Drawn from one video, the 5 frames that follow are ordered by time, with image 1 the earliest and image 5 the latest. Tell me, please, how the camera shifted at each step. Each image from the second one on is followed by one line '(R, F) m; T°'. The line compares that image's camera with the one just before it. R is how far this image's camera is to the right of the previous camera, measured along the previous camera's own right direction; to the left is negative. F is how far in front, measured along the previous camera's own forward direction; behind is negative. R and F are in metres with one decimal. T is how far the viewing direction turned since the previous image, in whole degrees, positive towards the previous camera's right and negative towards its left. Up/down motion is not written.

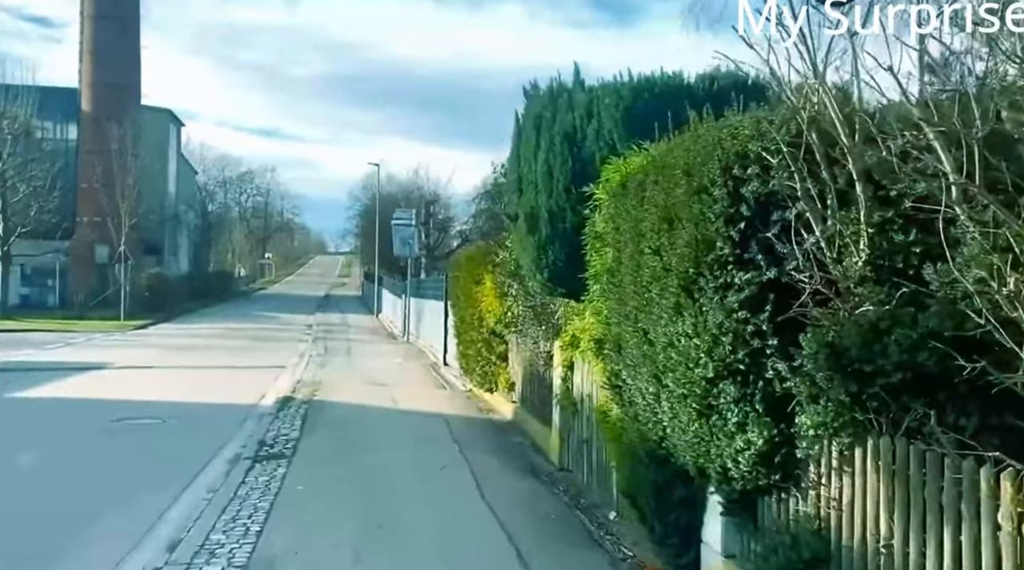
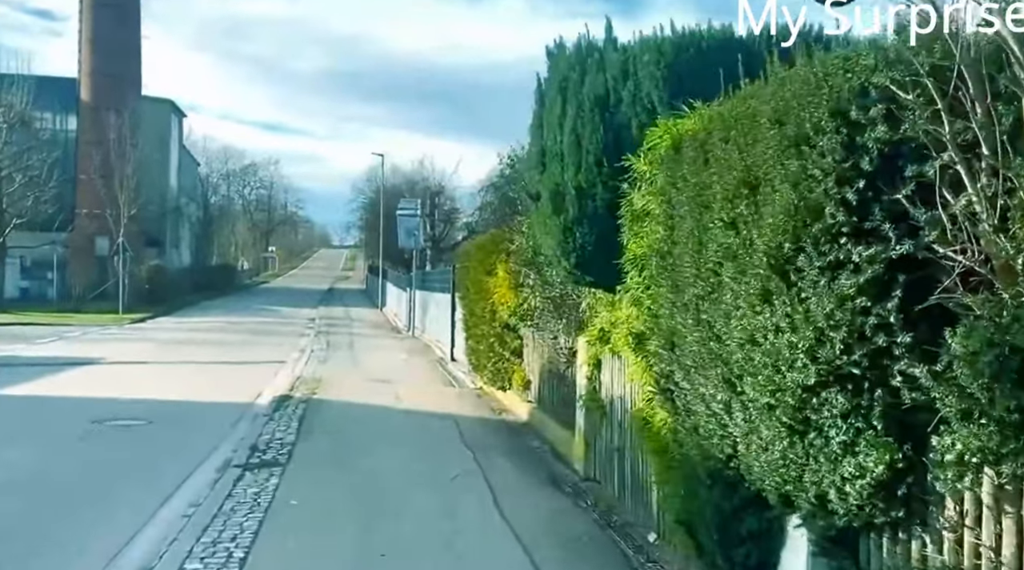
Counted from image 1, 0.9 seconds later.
(-0.1, +1.2) m; 0°
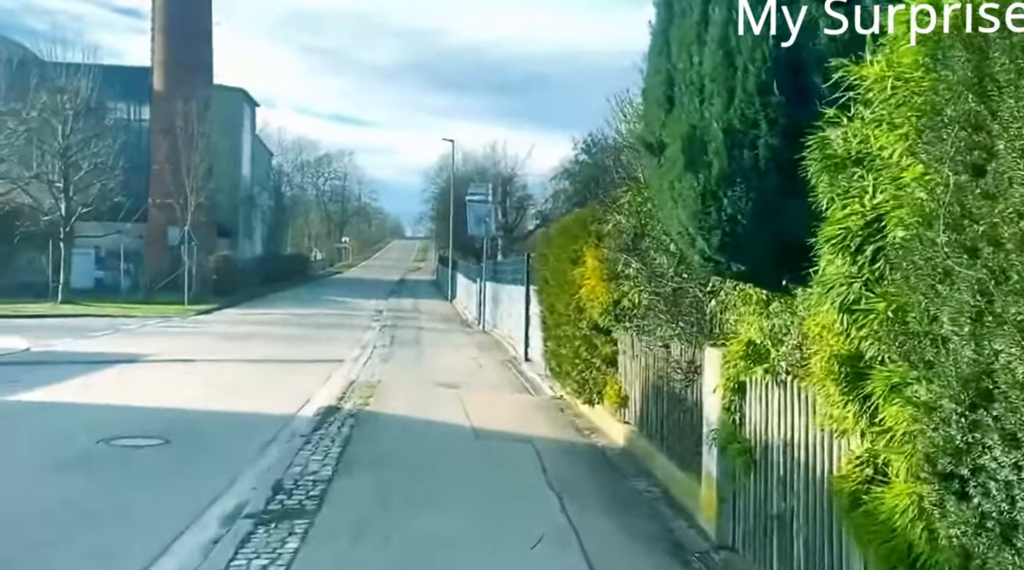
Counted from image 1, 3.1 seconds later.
(-0.2, +2.7) m; -4°
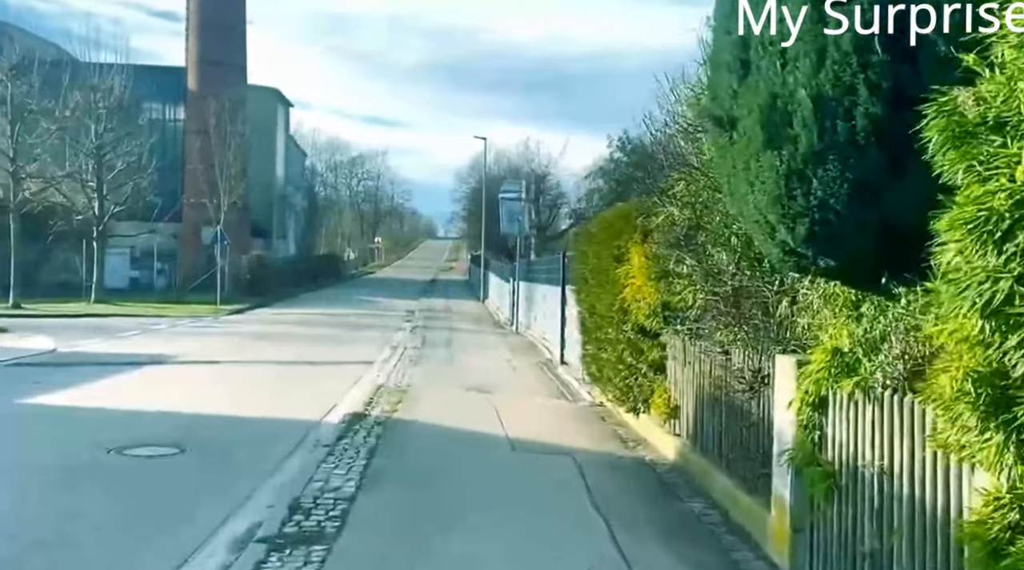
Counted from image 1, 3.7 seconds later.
(-0.1, +0.9) m; -2°
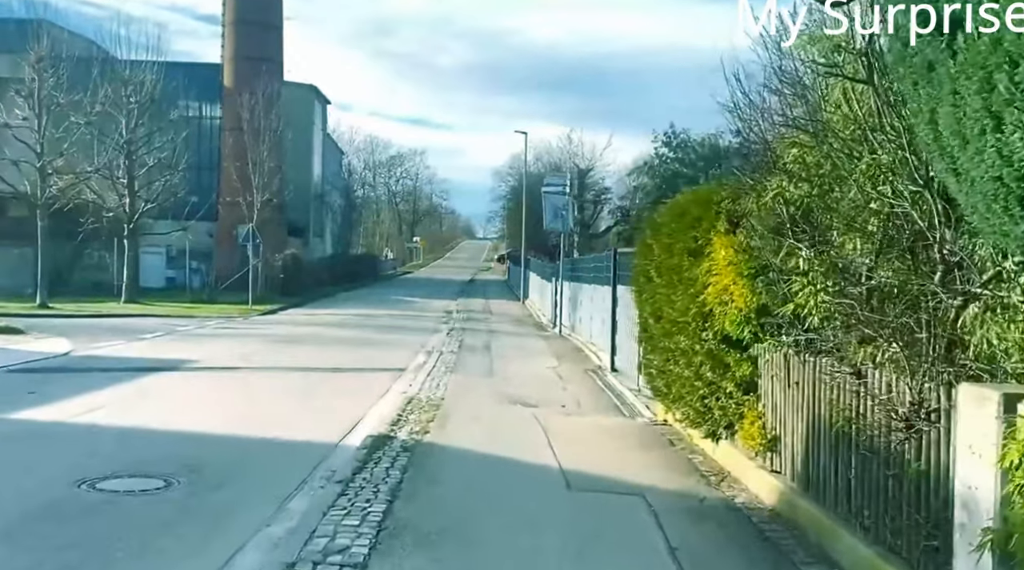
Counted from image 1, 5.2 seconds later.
(-0.1, +2.0) m; -2°
